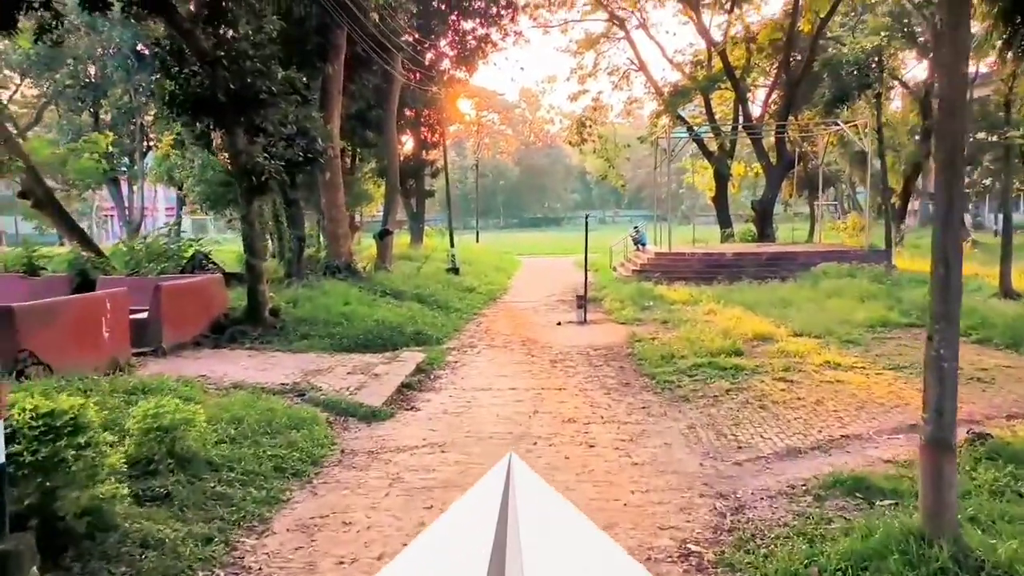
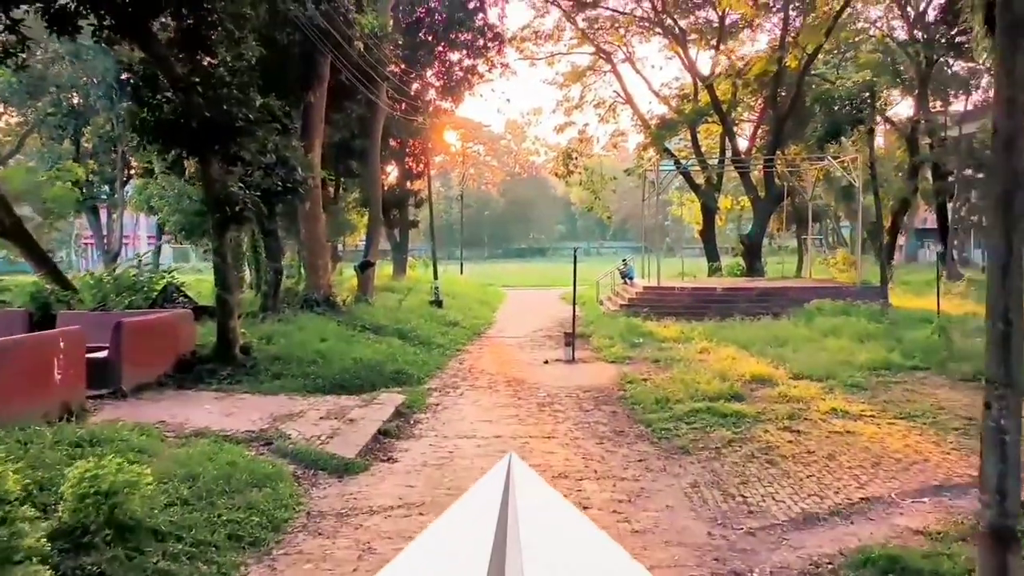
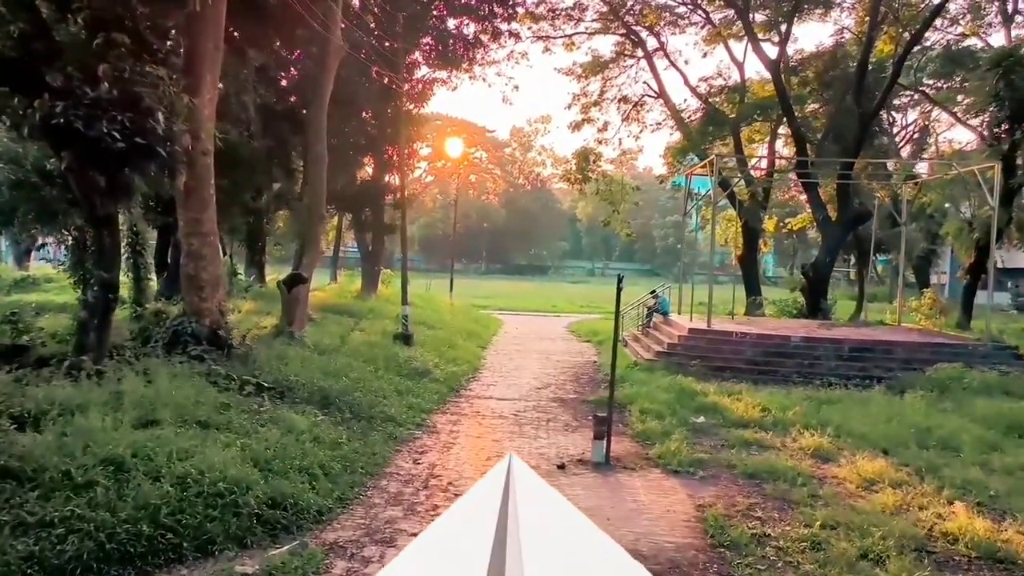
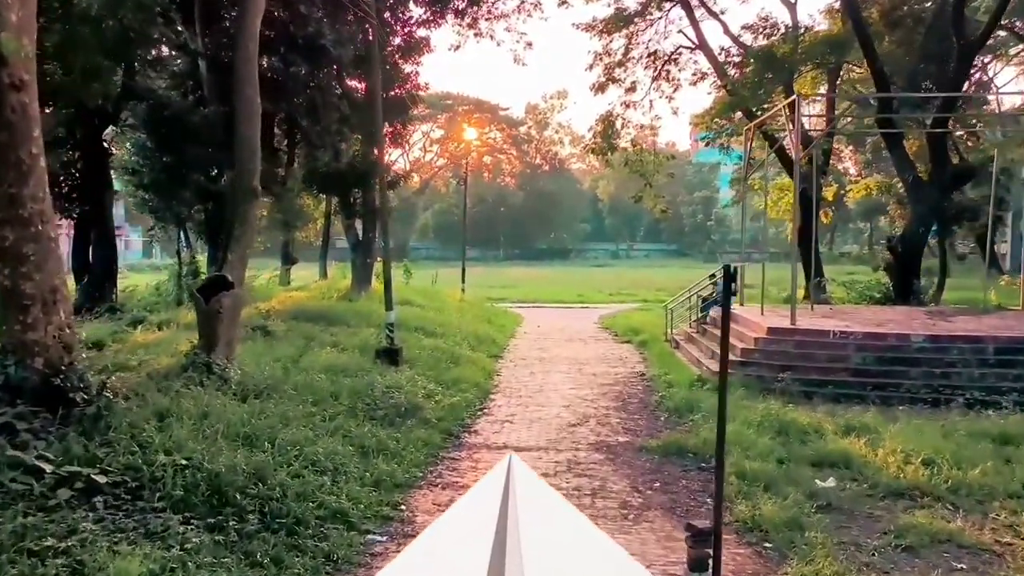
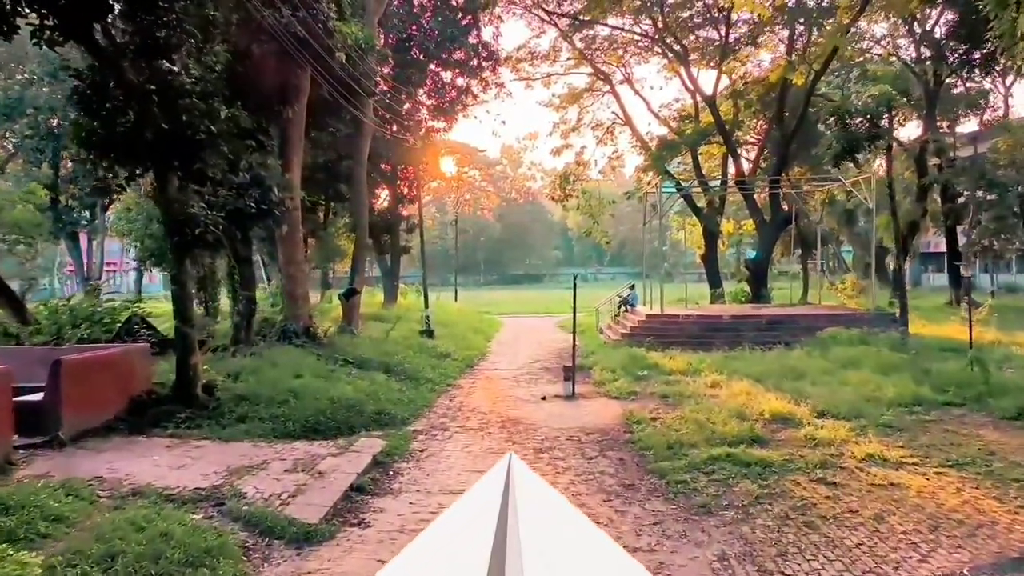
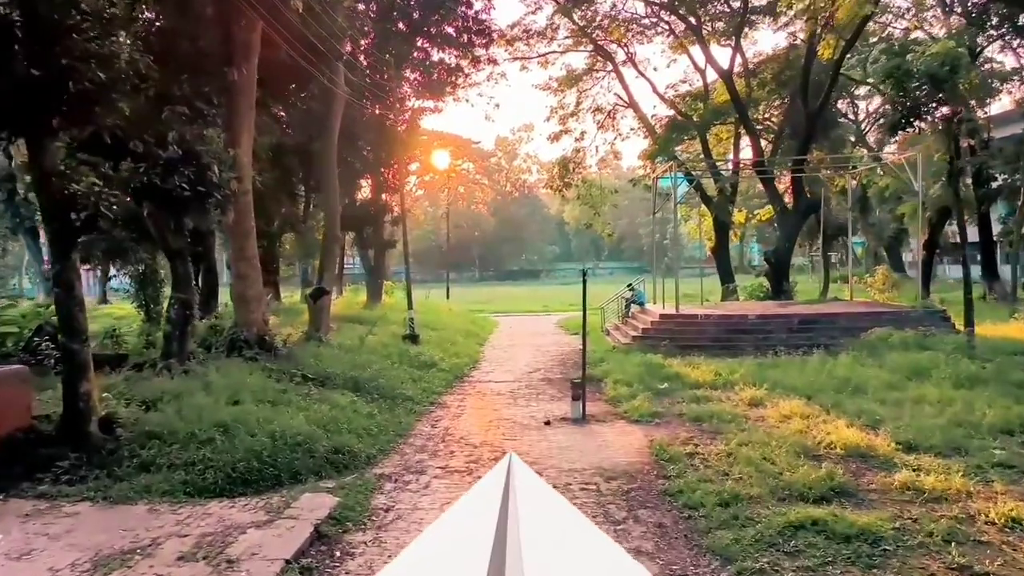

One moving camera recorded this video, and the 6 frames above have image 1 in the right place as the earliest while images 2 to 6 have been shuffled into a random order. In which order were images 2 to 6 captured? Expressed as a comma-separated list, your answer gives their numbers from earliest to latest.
2, 5, 6, 3, 4
